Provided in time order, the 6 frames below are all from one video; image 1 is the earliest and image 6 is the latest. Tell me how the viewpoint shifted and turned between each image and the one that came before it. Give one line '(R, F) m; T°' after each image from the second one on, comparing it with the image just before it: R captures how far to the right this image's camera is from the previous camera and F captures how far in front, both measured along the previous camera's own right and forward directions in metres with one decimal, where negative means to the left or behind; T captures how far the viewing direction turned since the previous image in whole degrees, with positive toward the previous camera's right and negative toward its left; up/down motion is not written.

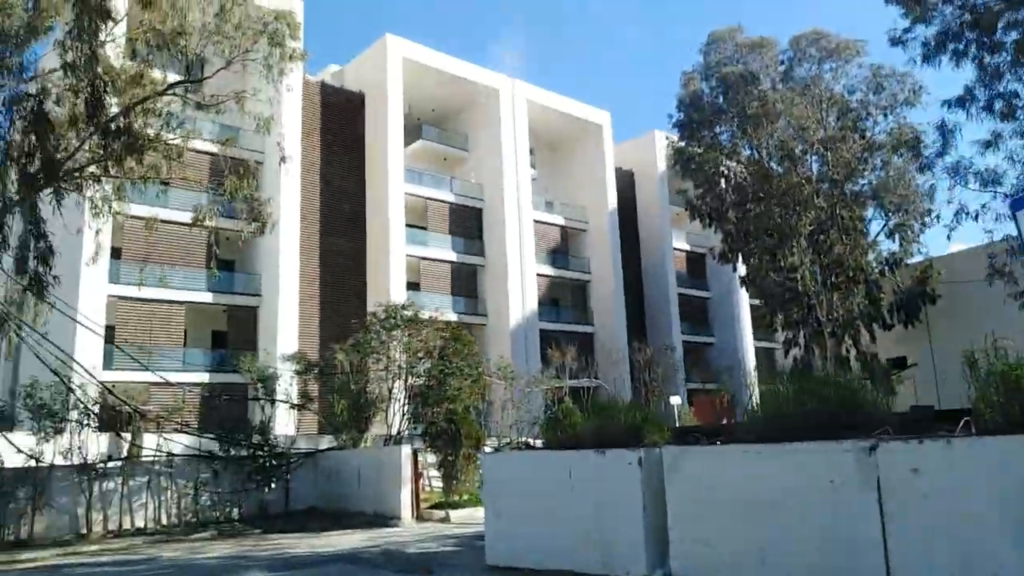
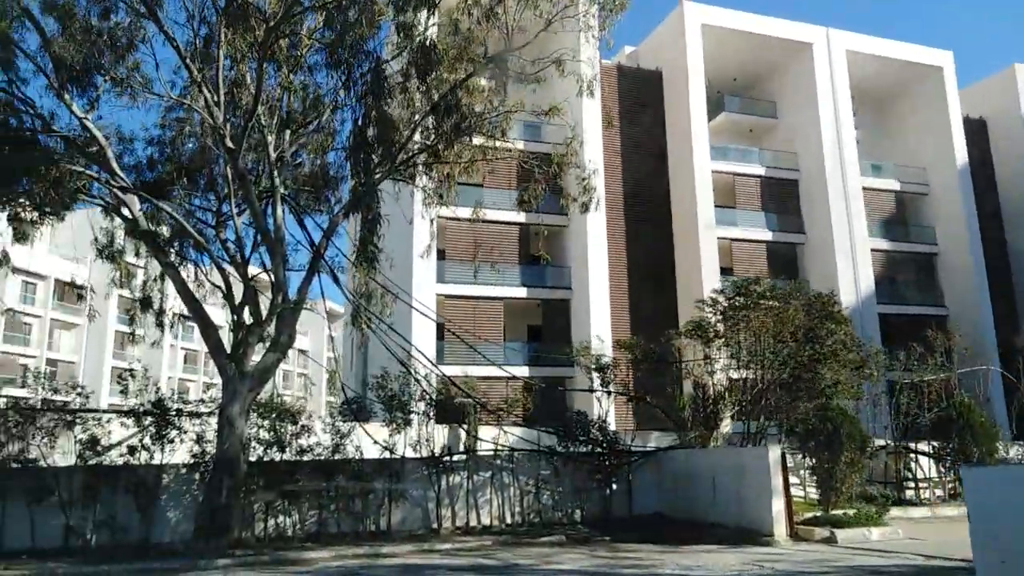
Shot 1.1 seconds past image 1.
(-1.8, +2.4) m; -22°
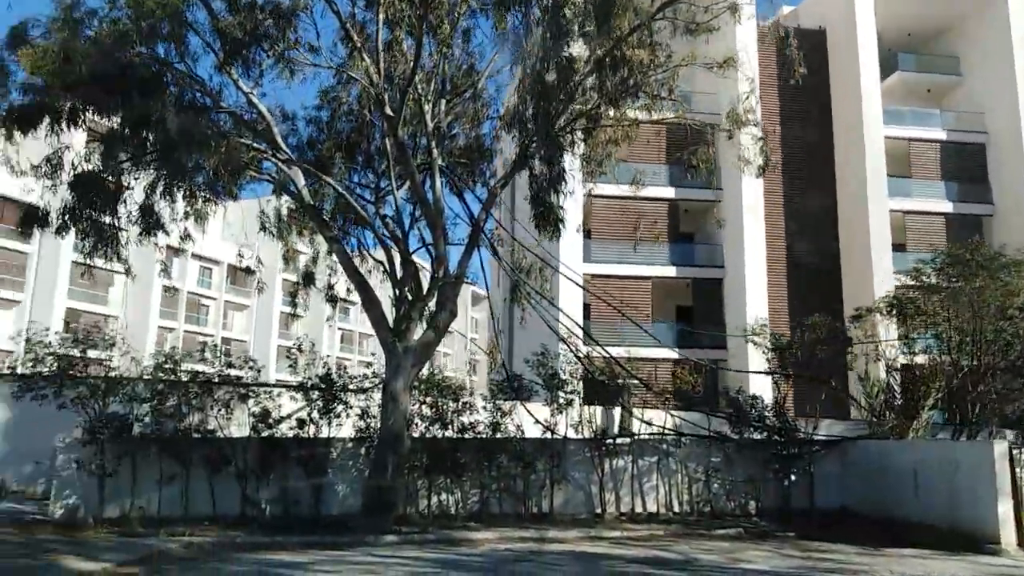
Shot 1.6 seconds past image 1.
(-0.7, +0.9) m; -10°
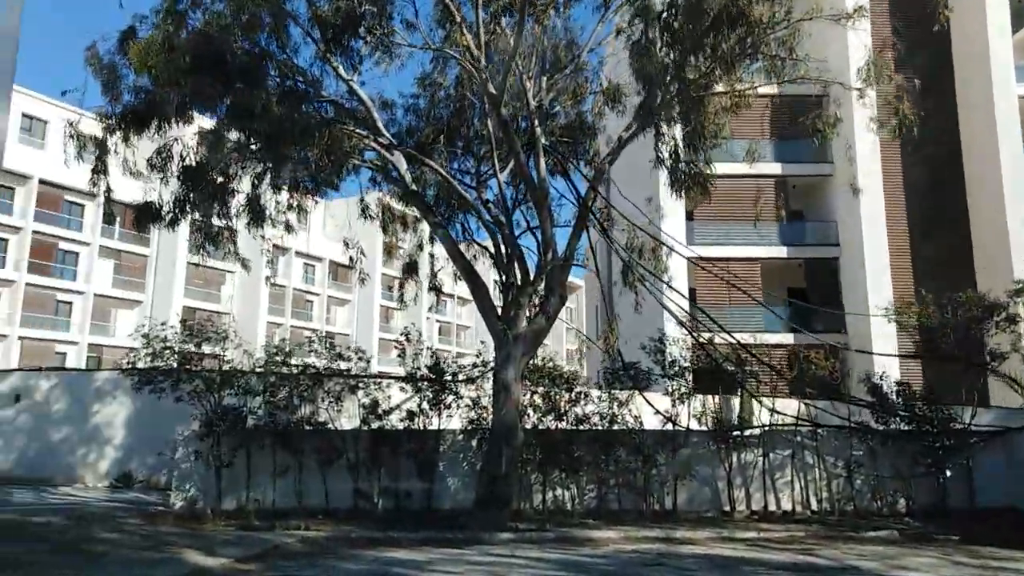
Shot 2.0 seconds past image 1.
(-0.4, +0.9) m; -7°
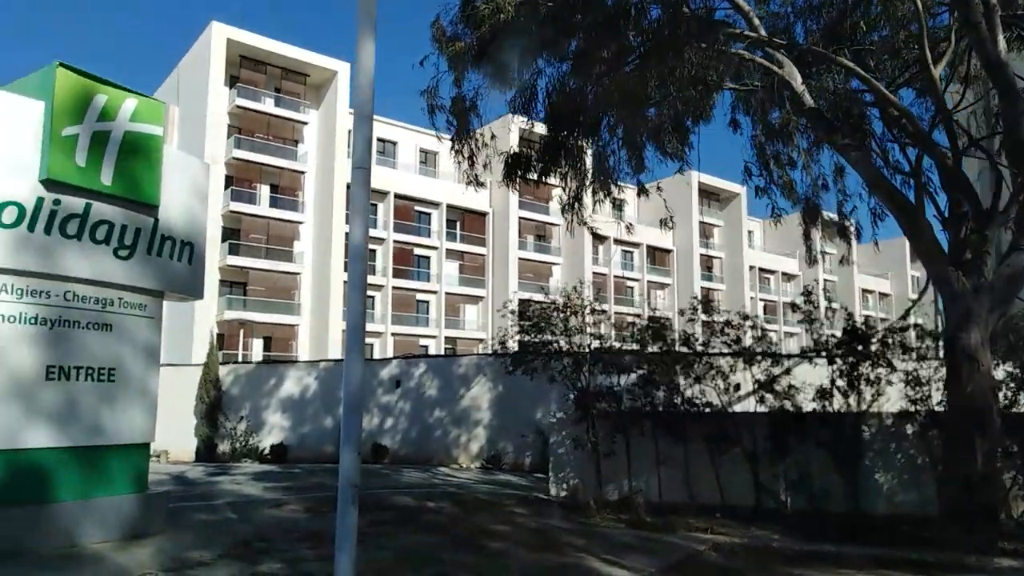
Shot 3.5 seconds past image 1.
(-1.7, +2.1) m; -24°
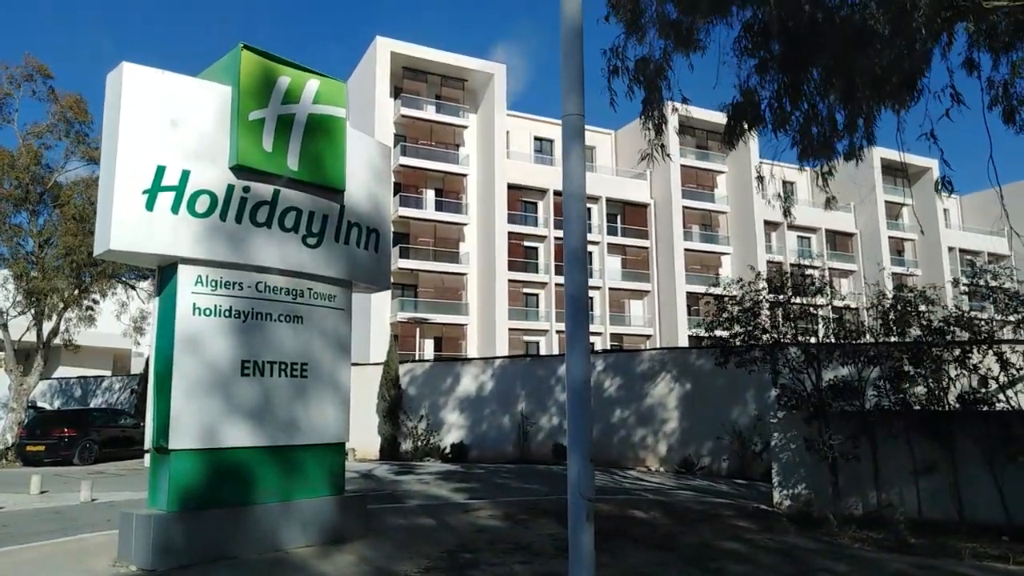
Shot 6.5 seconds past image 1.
(-0.8, +1.3) m; -12°
